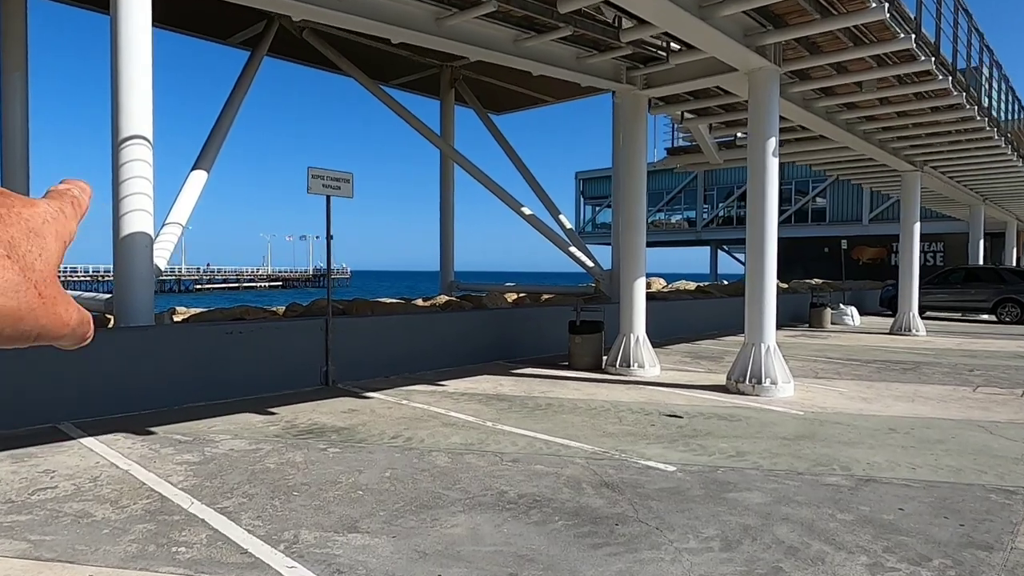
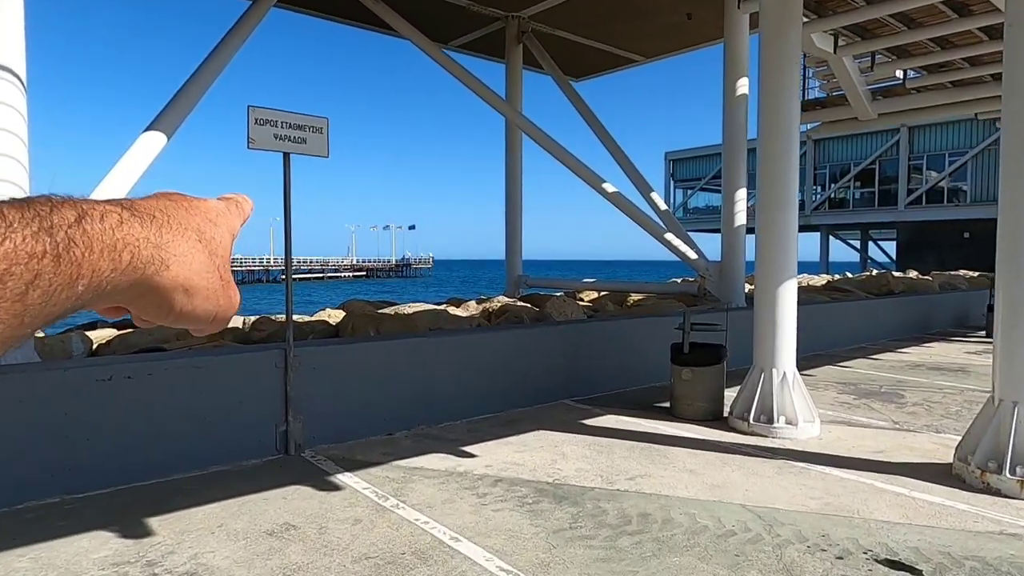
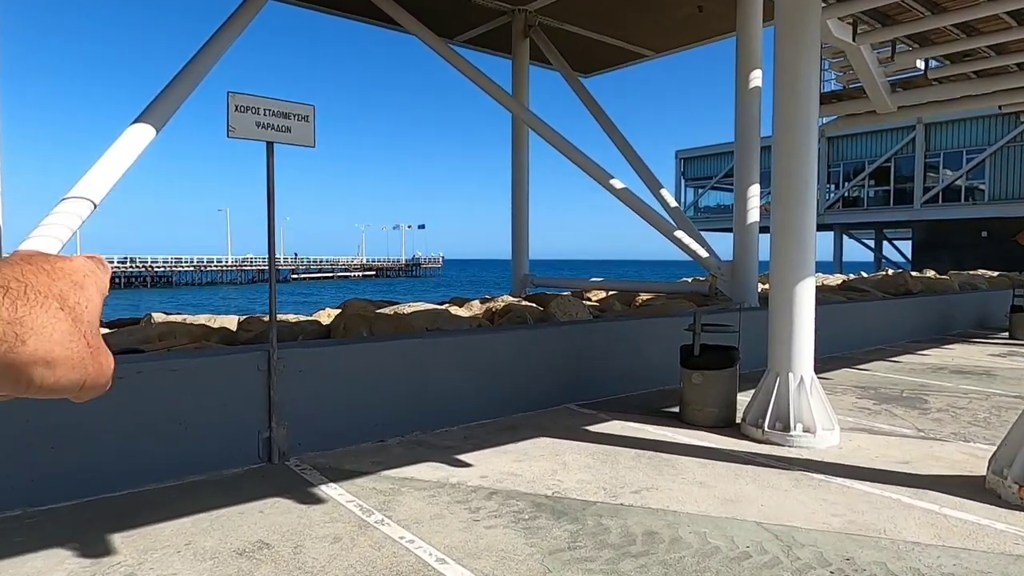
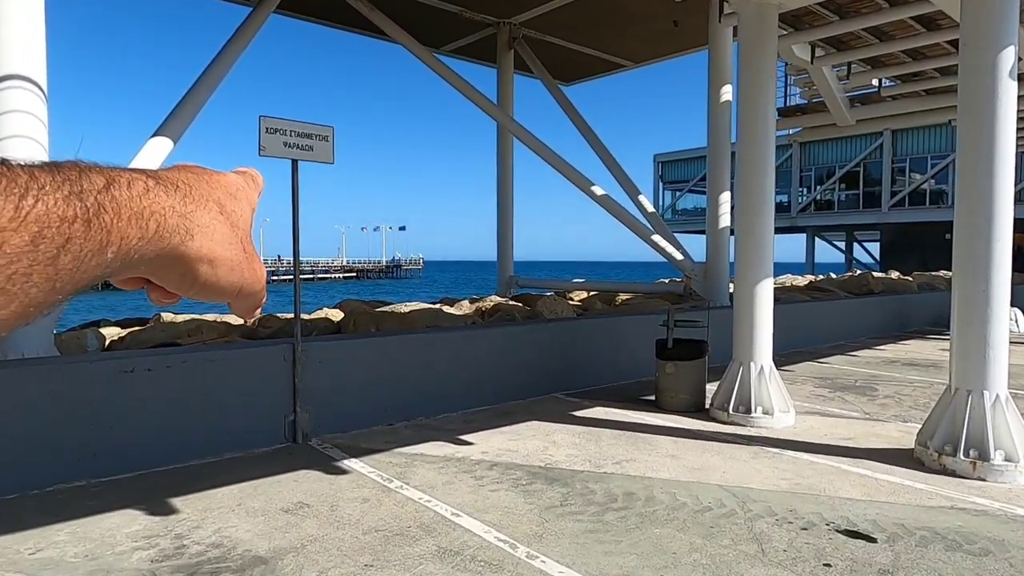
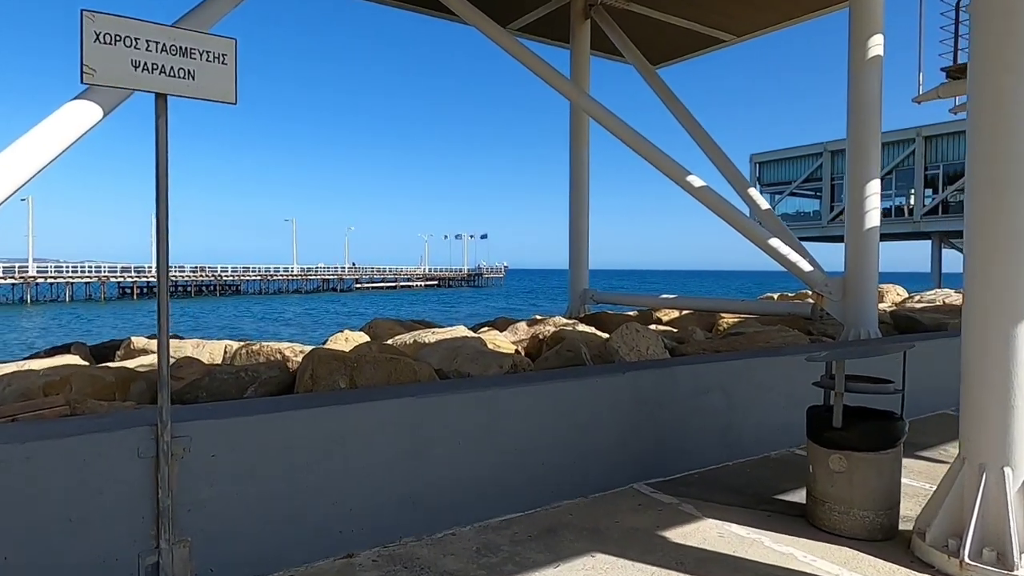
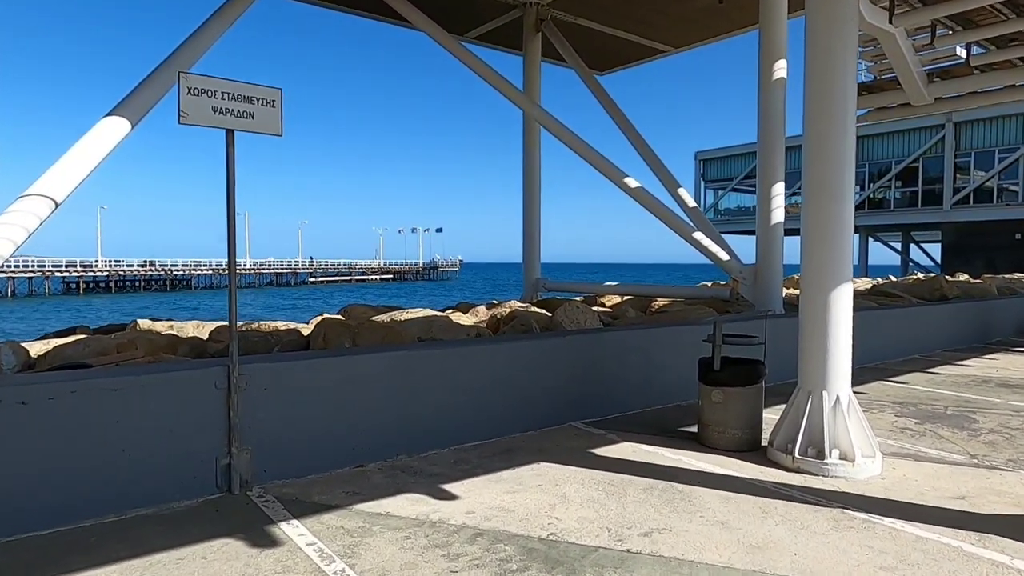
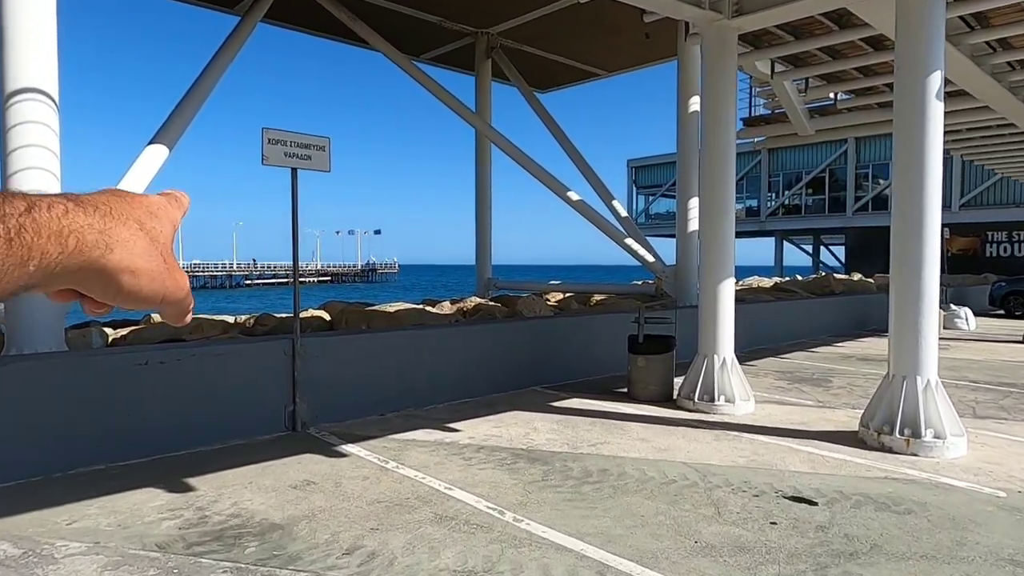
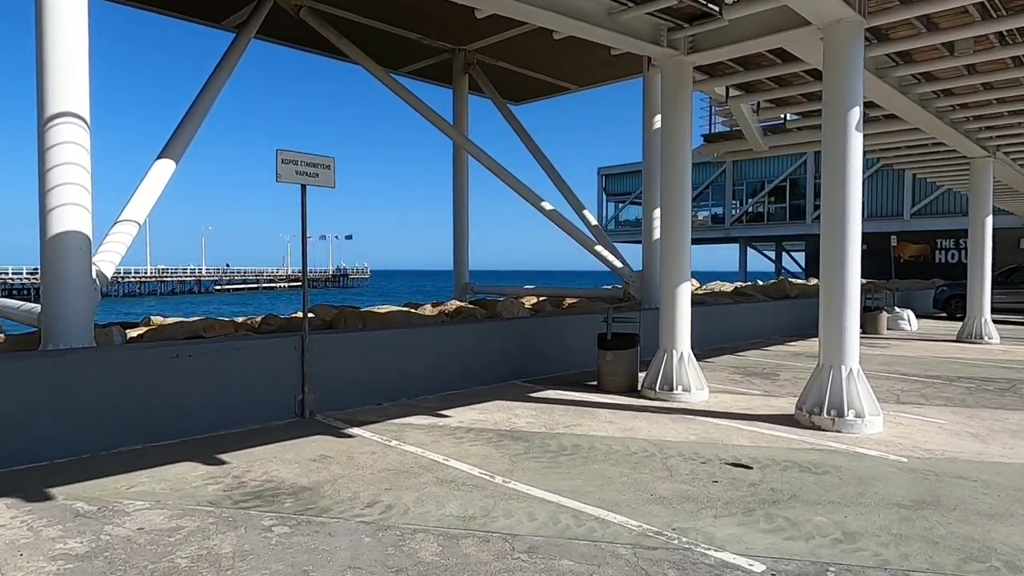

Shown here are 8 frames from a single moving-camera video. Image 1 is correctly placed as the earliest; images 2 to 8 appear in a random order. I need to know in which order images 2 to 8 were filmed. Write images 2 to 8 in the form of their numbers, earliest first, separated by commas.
8, 7, 4, 2, 3, 6, 5
